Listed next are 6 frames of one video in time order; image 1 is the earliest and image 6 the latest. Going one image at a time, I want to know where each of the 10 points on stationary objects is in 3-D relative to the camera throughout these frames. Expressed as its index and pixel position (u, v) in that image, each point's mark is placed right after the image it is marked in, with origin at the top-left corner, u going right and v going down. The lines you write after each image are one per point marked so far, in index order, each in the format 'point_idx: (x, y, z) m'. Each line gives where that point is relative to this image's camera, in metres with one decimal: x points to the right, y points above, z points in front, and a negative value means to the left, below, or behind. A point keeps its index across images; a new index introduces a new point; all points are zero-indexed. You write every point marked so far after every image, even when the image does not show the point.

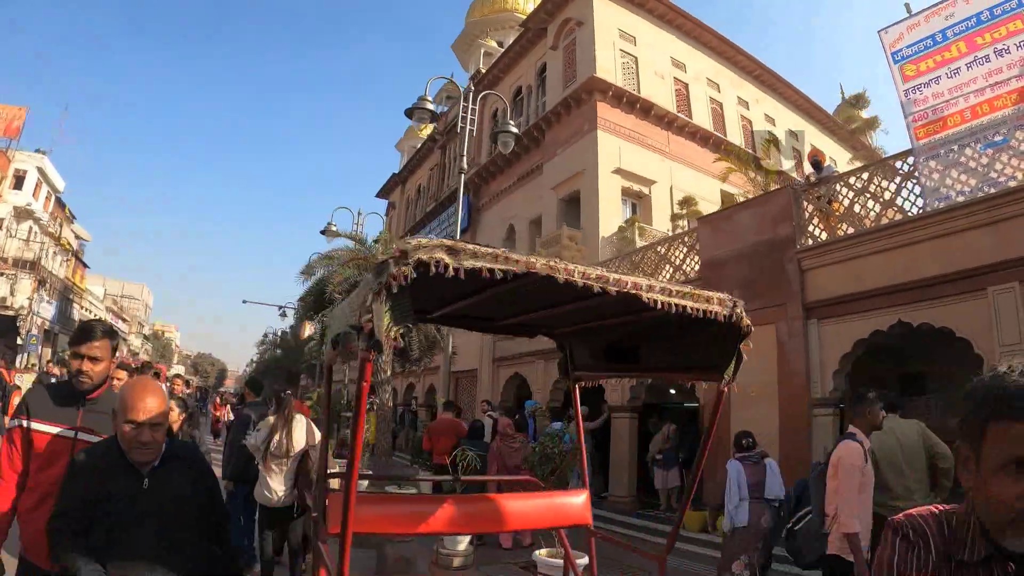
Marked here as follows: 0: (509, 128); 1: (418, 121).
0: (0.0, +2.6, +10.0) m
1: (-1.3, +2.4, +8.9) m
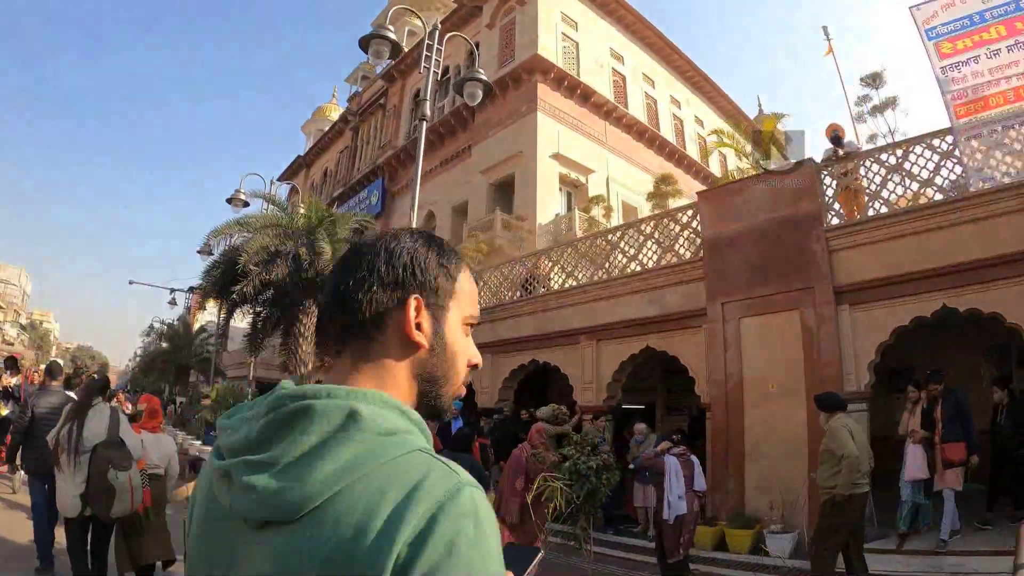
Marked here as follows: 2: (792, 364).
0: (-0.5, +2.9, +8.5) m
1: (-1.6, +2.7, +7.2) m
2: (+3.6, -0.9, +7.9) m
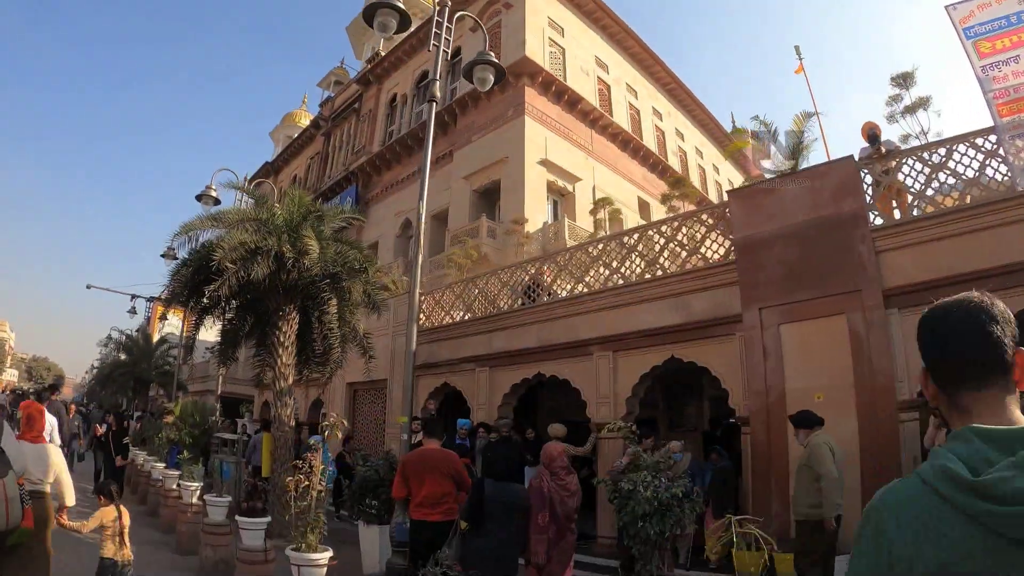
0: (-0.3, +2.8, +7.7) m
1: (-1.4, +2.7, +6.4) m
2: (+3.8, -0.9, +7.3) m
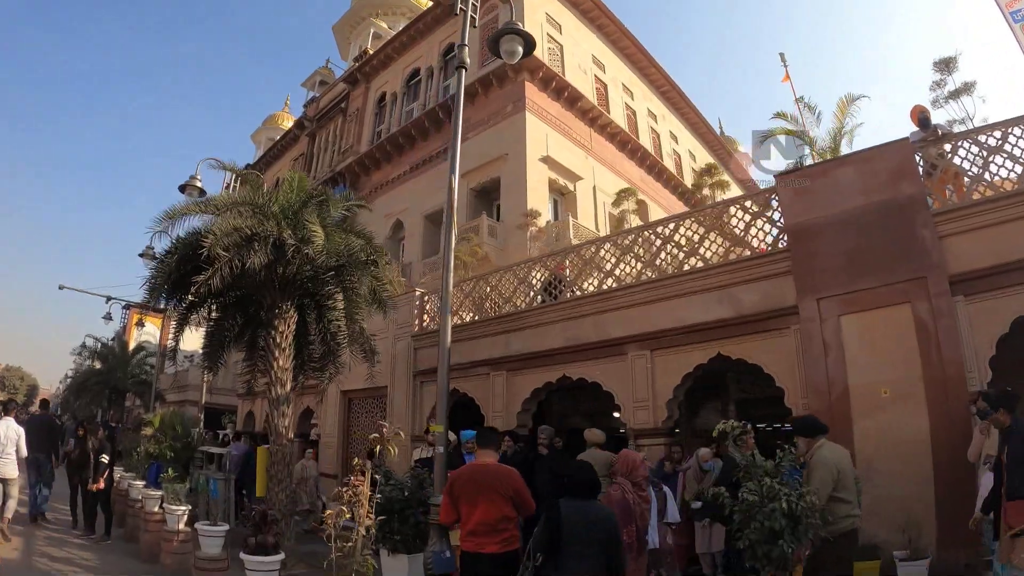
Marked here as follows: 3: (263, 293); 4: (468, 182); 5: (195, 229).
0: (0.0, +2.9, +6.9) m
1: (-1.0, +2.8, +5.5) m
2: (+4.1, -0.8, +6.6) m
3: (-3.0, -0.1, +7.4) m
4: (-1.3, +3.1, +18.5) m
5: (-3.6, +0.7, +7.1) m
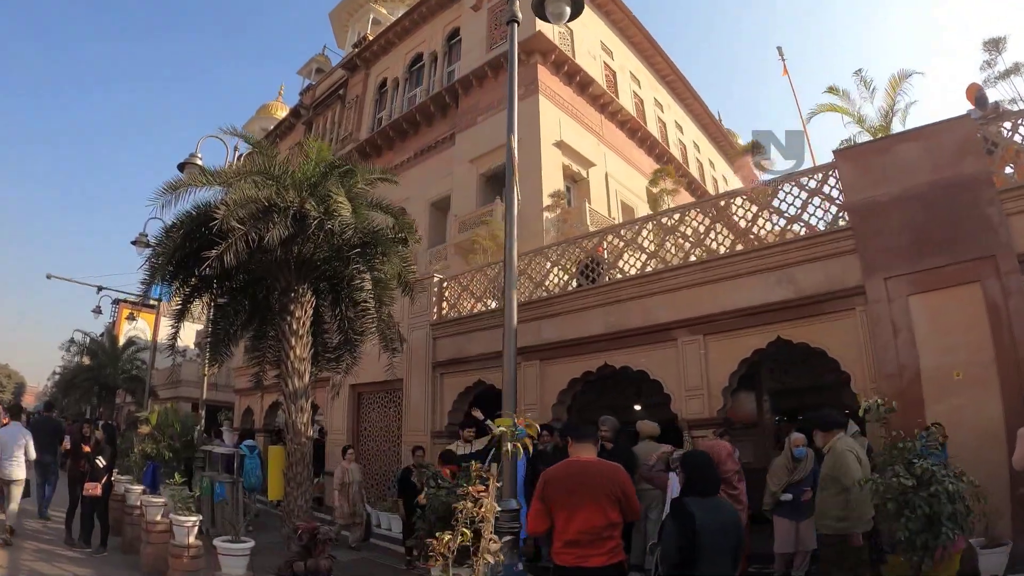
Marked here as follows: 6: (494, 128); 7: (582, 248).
0: (+0.5, +3.1, +6.2) m
1: (-0.5, +3.0, +4.8) m
2: (+4.6, -0.6, +5.9) m
3: (-2.5, +0.1, +6.7) m
4: (-1.0, +3.4, +17.8) m
5: (-3.1, +0.9, +6.3) m
6: (-0.5, +4.5, +17.7) m
7: (+0.9, +0.5, +8.5) m
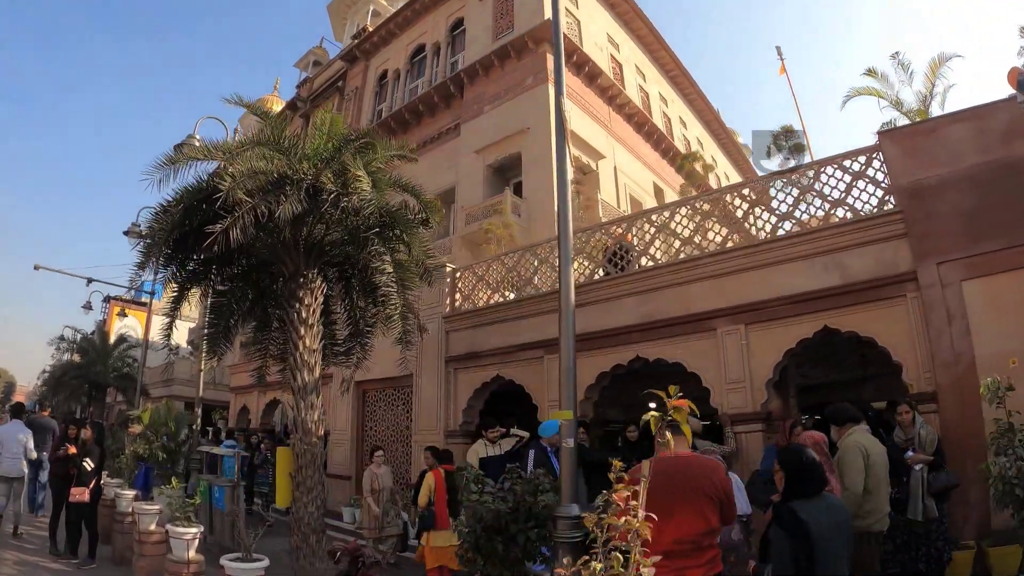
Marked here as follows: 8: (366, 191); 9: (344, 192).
0: (+0.8, +3.3, +5.6) m
1: (-0.2, +3.1, +4.2) m
2: (+4.9, -0.5, +5.4) m
3: (-2.2, +0.3, +6.1) m
4: (-0.8, +3.5, +17.2) m
5: (-2.8, +1.0, +5.7) m
6: (-0.3, +4.7, +17.1) m
7: (+1.2, +0.7, +8.0) m
8: (-1.3, +0.9, +5.5) m
9: (-1.5, +0.8, +5.6) m
